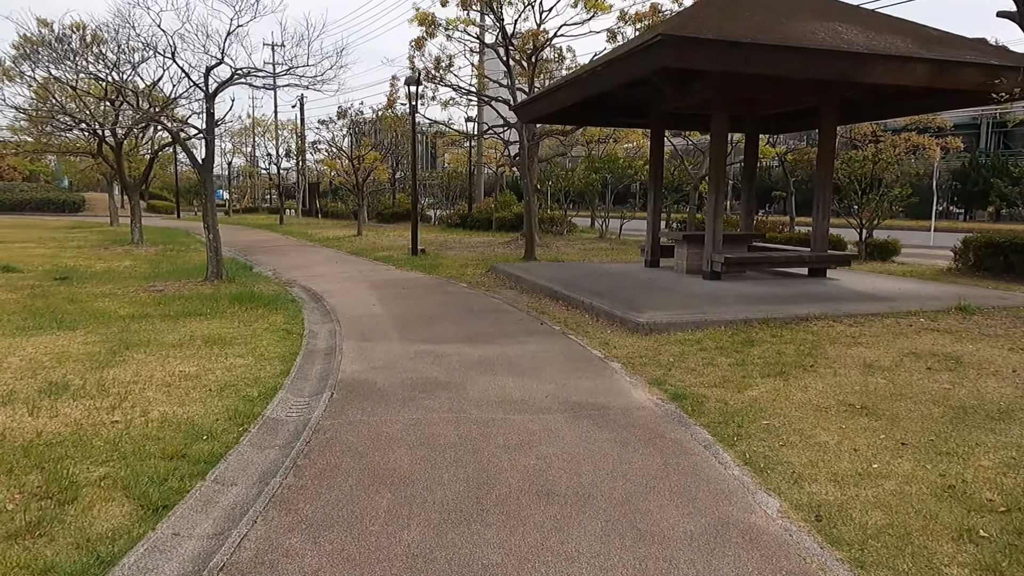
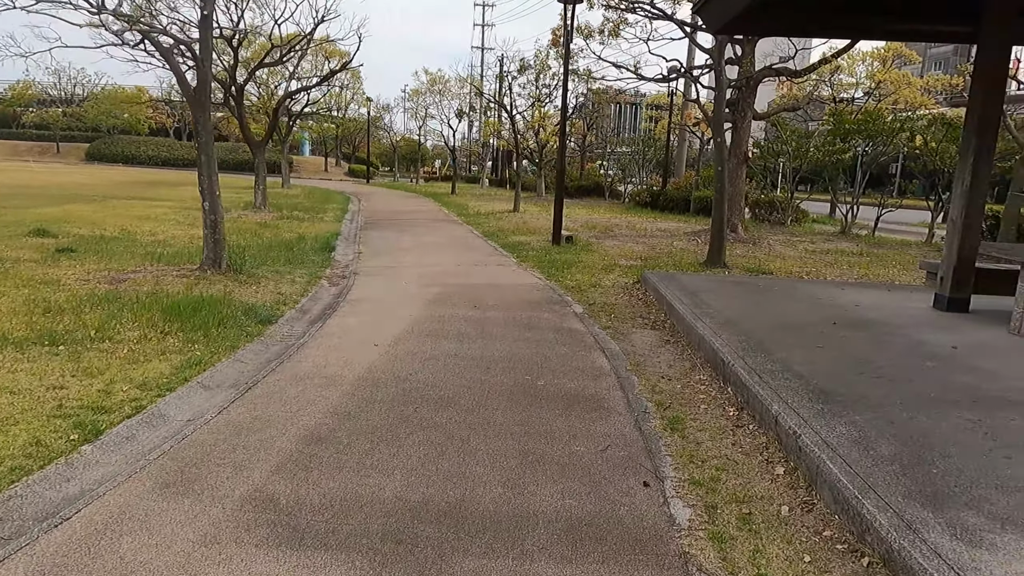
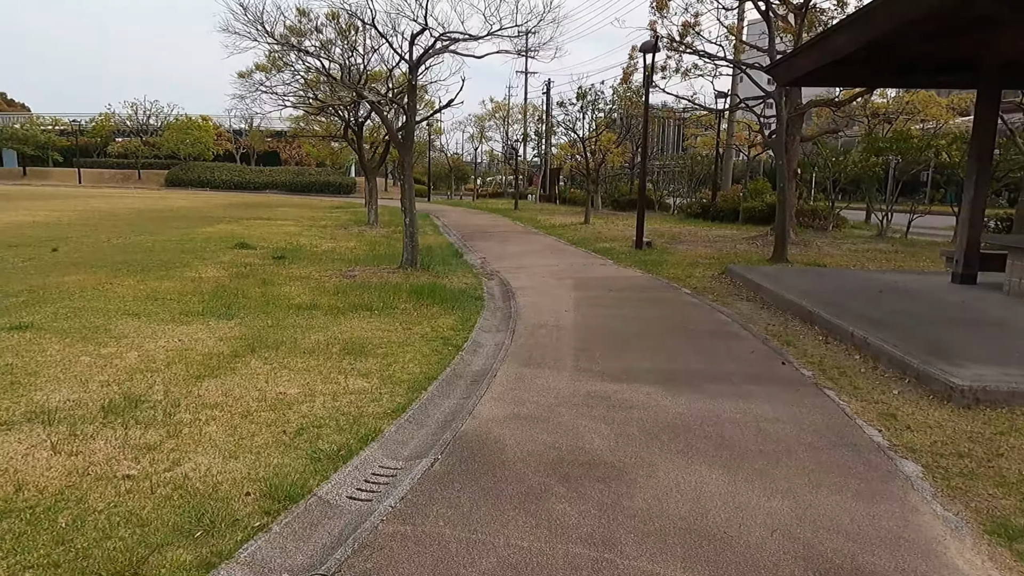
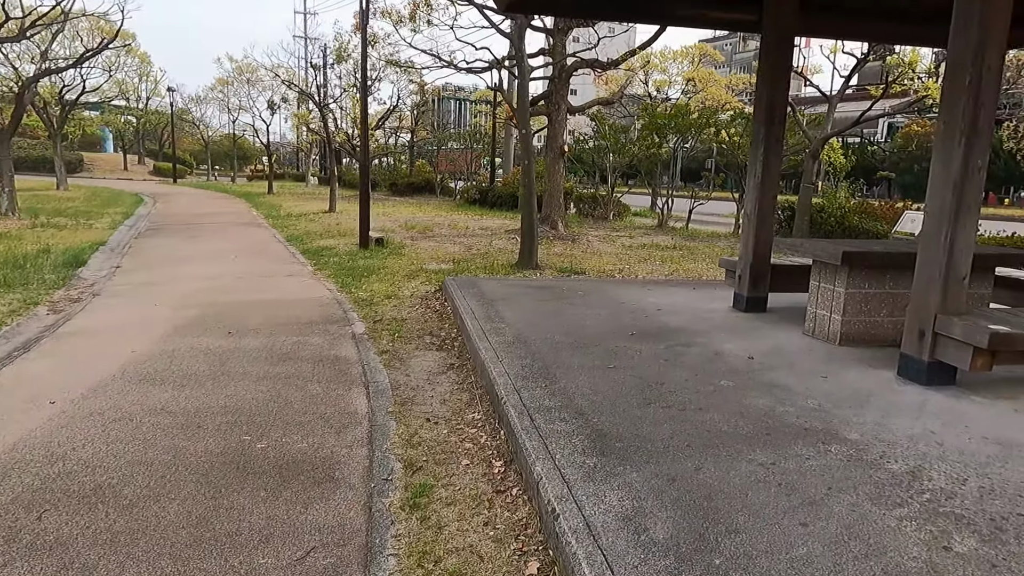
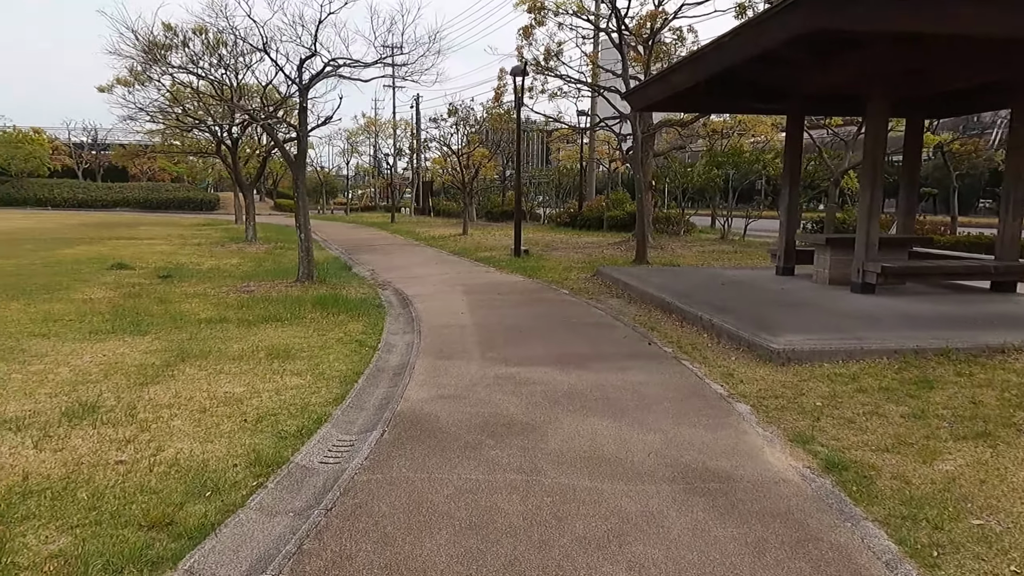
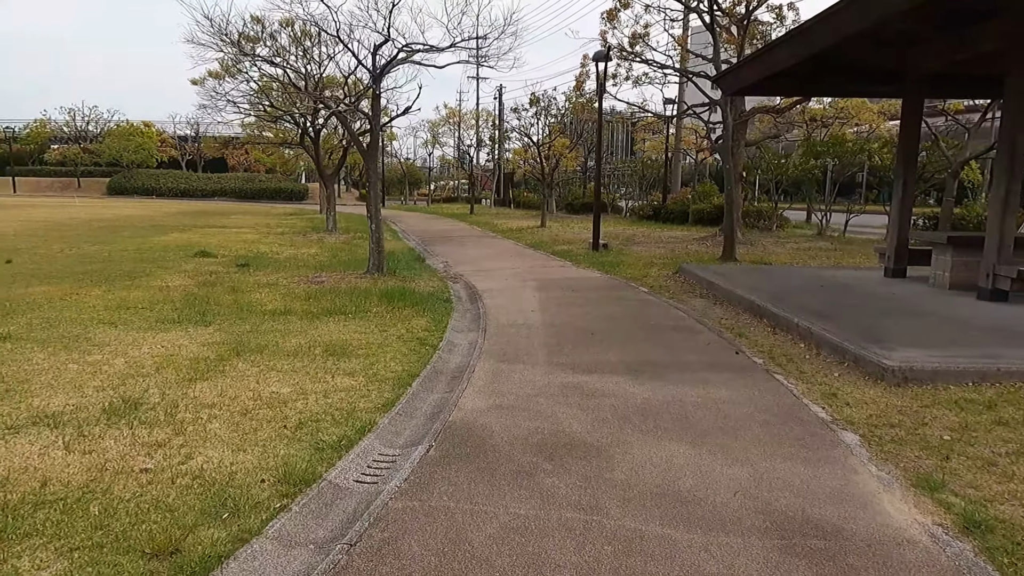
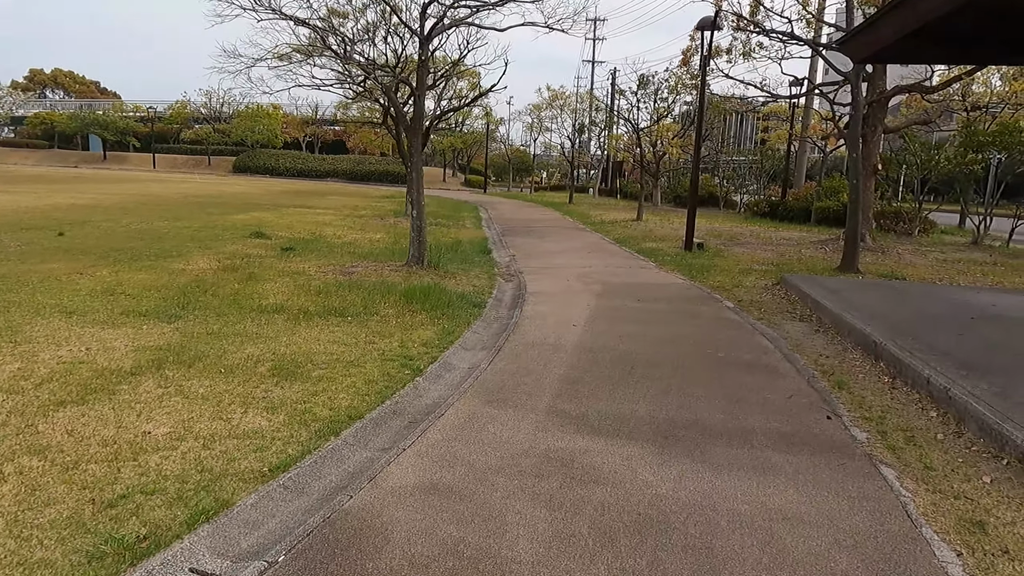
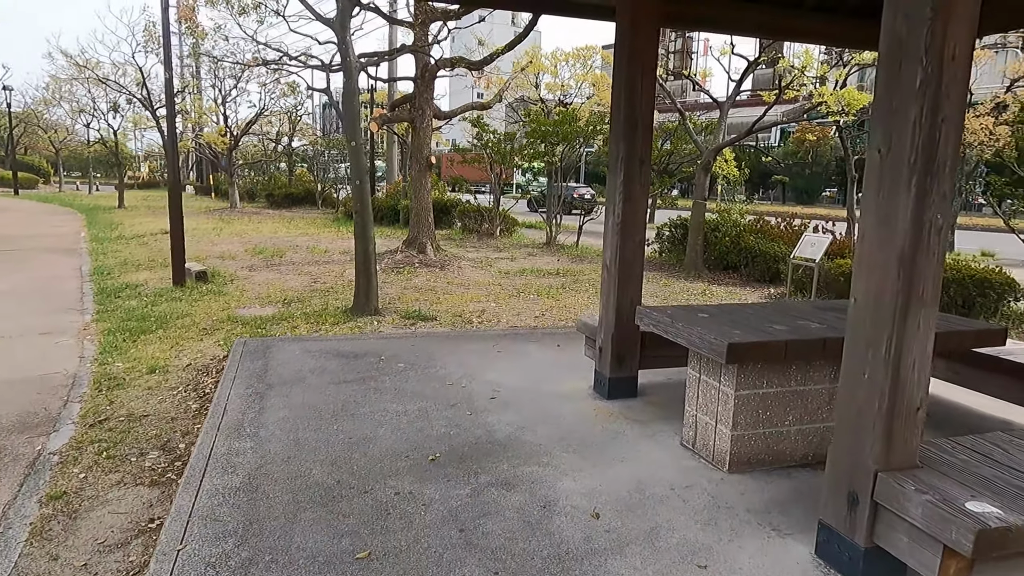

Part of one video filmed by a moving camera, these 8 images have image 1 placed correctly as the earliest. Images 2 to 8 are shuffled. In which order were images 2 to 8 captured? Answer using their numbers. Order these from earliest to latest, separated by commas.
5, 6, 3, 7, 2, 4, 8
